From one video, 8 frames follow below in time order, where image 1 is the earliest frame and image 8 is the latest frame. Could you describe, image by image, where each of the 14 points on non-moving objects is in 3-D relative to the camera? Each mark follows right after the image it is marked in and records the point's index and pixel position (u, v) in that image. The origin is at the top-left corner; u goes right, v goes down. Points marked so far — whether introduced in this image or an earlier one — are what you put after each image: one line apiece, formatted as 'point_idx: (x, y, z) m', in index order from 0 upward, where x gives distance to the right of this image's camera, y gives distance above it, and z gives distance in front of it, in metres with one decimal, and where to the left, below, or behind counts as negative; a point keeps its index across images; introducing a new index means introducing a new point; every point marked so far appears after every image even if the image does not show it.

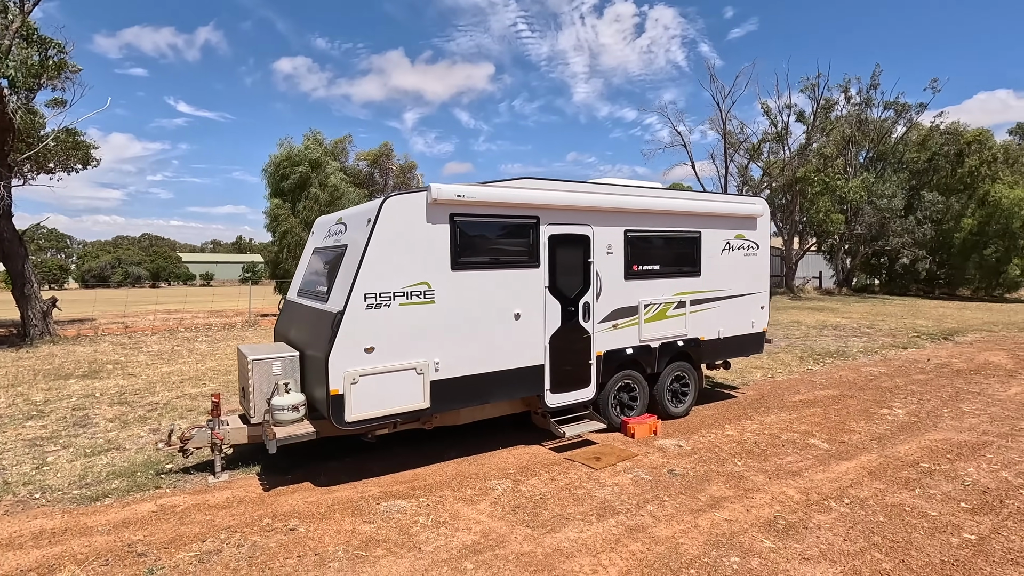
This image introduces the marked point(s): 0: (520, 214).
0: (+0.1, +0.8, +5.8) m
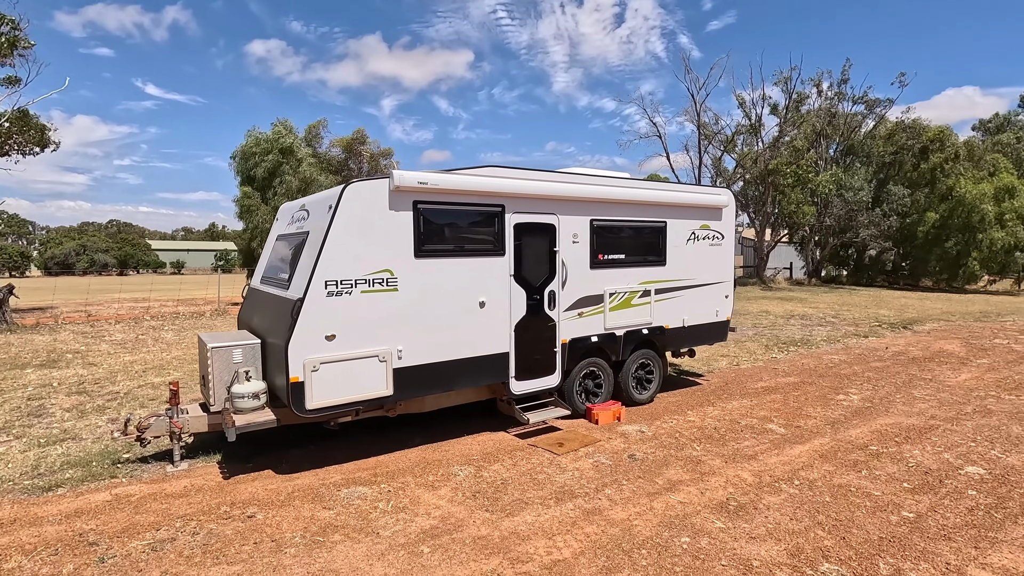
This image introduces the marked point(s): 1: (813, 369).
0: (-0.3, +0.9, +5.8) m
1: (+5.6, -1.5, +9.9) m
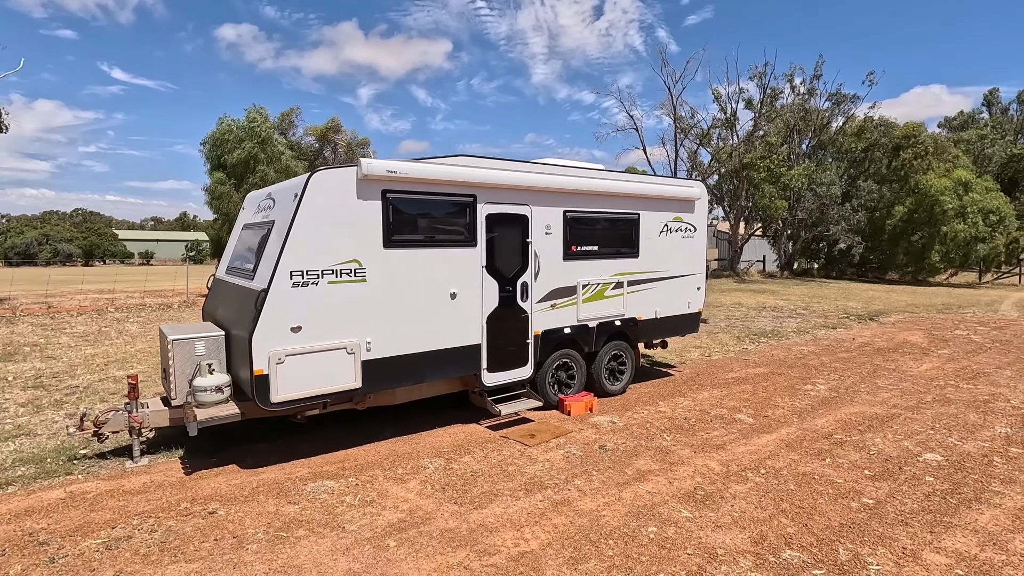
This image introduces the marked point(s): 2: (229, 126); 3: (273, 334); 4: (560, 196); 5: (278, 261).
0: (-0.6, +1.0, +5.7) m
1: (+5.1, -1.4, +10.1) m
2: (-10.2, +5.8, +19.3) m
3: (-2.1, -0.4, +4.7) m
4: (+0.6, +1.2, +6.6) m
5: (-2.1, +0.2, +4.7) m
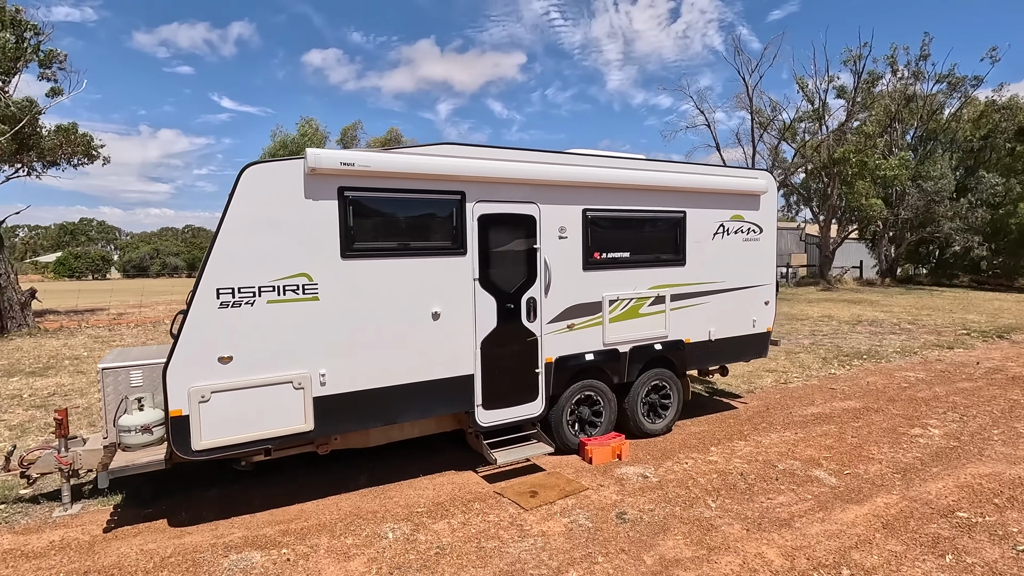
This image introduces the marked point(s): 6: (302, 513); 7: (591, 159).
0: (-0.6, +0.9, +4.6) m
1: (+5.6, -1.6, +8.2) m
2: (-8.3, +5.4, +19.5) m
3: (-2.3, -0.6, +3.8) m
4: (+0.7, +1.0, +5.4) m
5: (-2.2, +0.1, +3.9) m
6: (-1.7, -1.8, +4.3) m
7: (+0.8, +1.3, +5.5) m
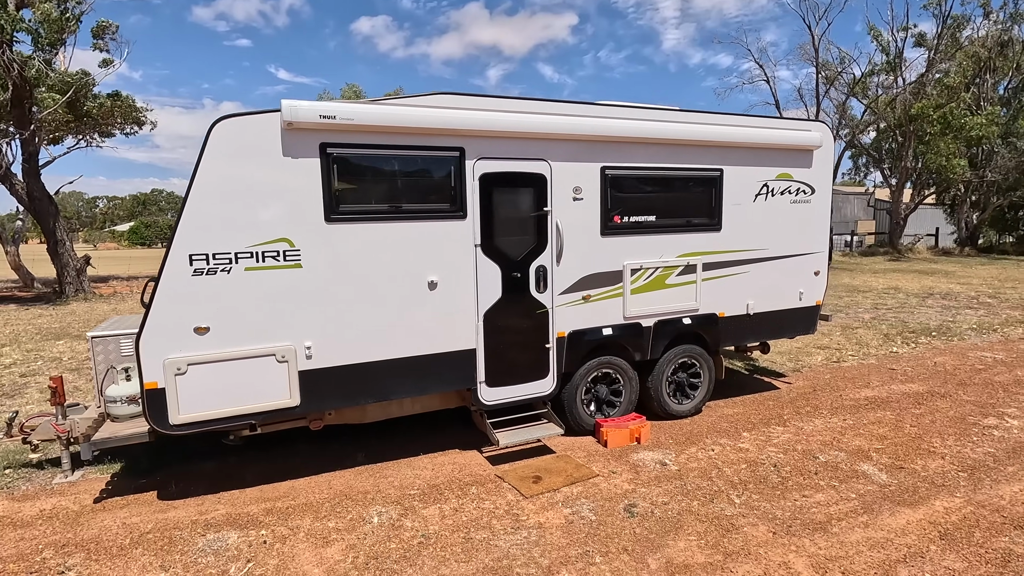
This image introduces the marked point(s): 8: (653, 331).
0: (-0.6, +1.1, +4.2) m
1: (+6.0, -1.1, +7.3) m
2: (-6.9, +6.6, +19.4) m
3: (-2.3, -0.3, +3.6) m
4: (+0.8, +1.3, +4.8) m
5: (-2.3, +0.3, +3.6) m
6: (-1.7, -1.6, +4.1) m
7: (+0.9, +1.6, +4.9) m
8: (+1.4, -0.4, +5.3) m
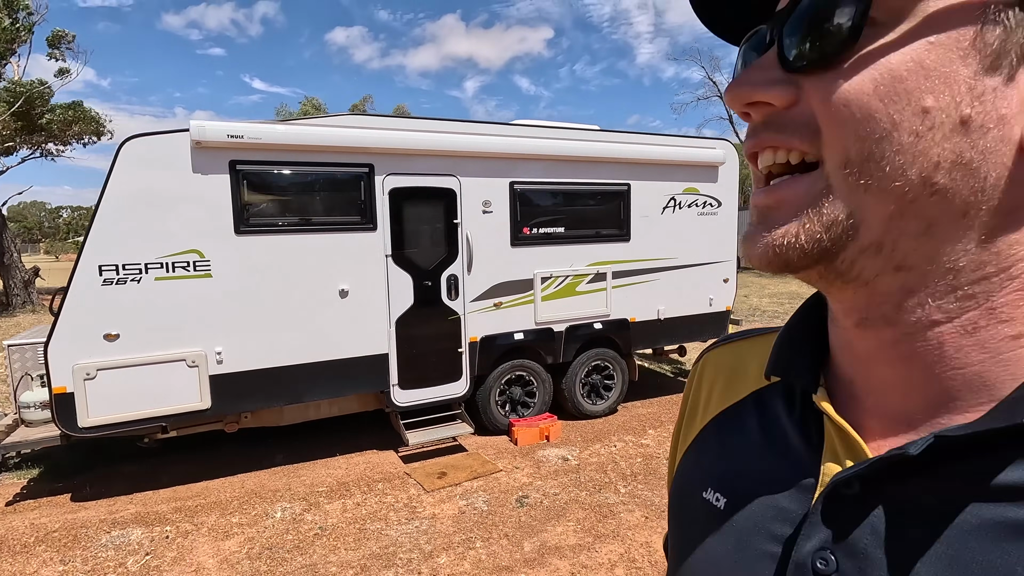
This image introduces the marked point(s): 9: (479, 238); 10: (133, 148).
0: (-1.4, +1.1, +4.5) m
1: (+5.0, -1.2, +7.8) m
2: (-8.3, +6.2, +19.5) m
3: (-3.1, -0.4, +3.8) m
4: (-0.1, +1.2, +5.1) m
5: (-3.1, +0.3, +3.8) m
6: (-2.5, -1.6, +4.3) m
7: (+0.1, +1.5, +5.2) m
8: (+0.6, -0.5, +5.6) m
9: (-0.3, +0.5, +5.1) m
10: (-2.7, +1.0, +3.9) m
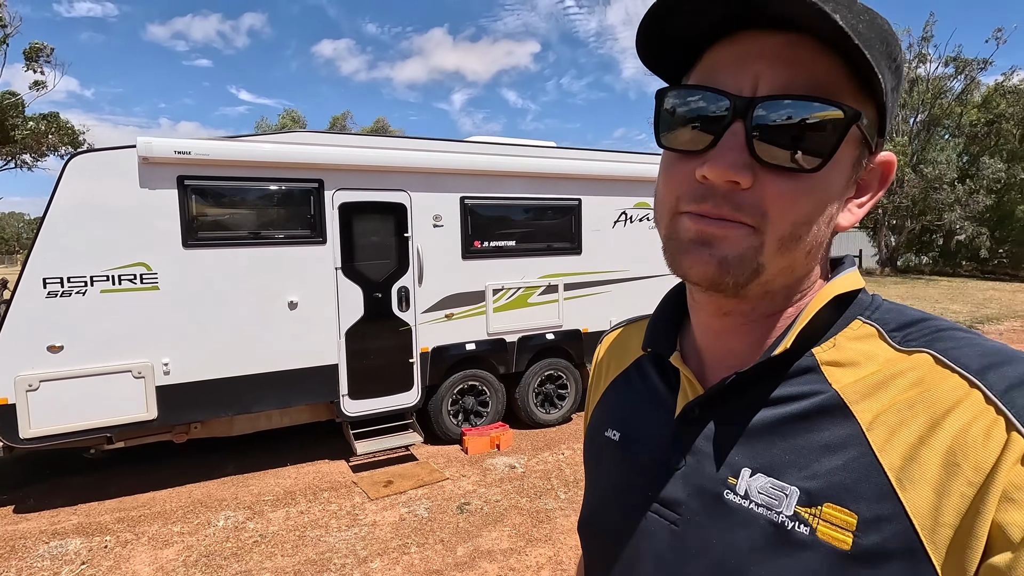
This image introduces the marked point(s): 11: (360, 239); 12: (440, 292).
0: (-1.9, +1.0, +4.6) m
1: (+4.5, -1.4, +8.0) m
2: (-9.1, +5.8, +19.6) m
3: (-3.5, -0.5, +3.9) m
4: (-0.6, +1.1, +5.3) m
5: (-3.5, +0.2, +3.9) m
6: (-2.9, -1.7, +4.3) m
7: (-0.4, +1.4, +5.4) m
8: (+0.1, -0.6, +5.7) m
9: (-0.8, +0.4, +5.2) m
10: (-3.2, +0.9, +4.0) m
11: (-1.4, +0.5, +4.9) m
12: (-0.7, 0.0, +5.3) m
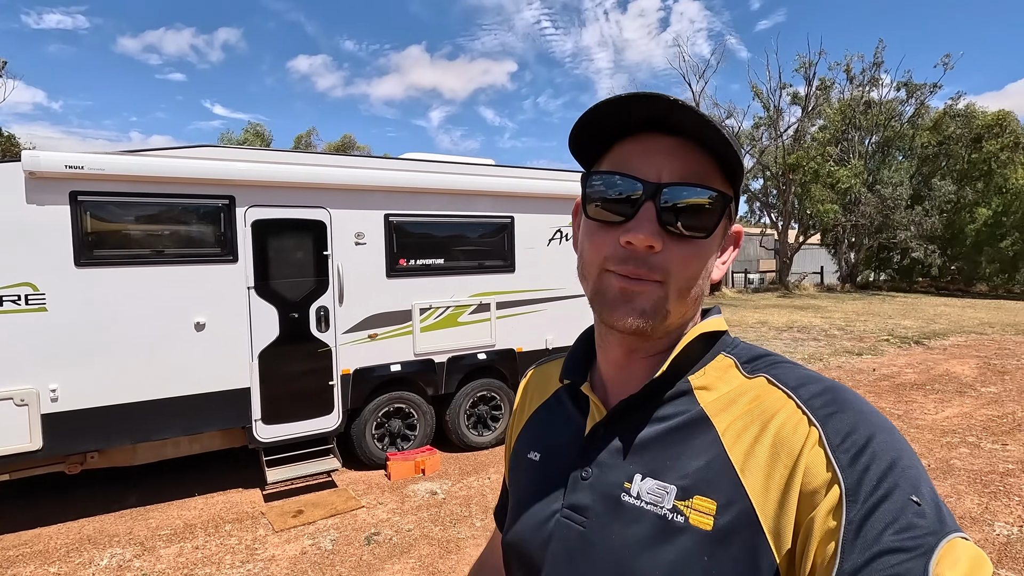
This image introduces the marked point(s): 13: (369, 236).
0: (-2.6, +0.8, +4.4) m
1: (+3.7, -1.7, +8.0) m
2: (-10.5, +5.1, +19.3) m
3: (-4.2, -0.6, +3.6) m
4: (-1.3, +0.9, +5.2) m
5: (-4.2, 0.0, +3.6) m
6: (-3.6, -1.9, +4.0) m
7: (-1.1, +1.2, +5.3) m
8: (-0.7, -0.8, +5.6) m
9: (-1.5, +0.2, +5.1) m
10: (-3.9, +0.8, +3.8) m
11: (-2.1, +0.3, +4.8) m
12: (-1.4, -0.2, +5.1) m
13: (-1.4, +0.5, +5.1) m
